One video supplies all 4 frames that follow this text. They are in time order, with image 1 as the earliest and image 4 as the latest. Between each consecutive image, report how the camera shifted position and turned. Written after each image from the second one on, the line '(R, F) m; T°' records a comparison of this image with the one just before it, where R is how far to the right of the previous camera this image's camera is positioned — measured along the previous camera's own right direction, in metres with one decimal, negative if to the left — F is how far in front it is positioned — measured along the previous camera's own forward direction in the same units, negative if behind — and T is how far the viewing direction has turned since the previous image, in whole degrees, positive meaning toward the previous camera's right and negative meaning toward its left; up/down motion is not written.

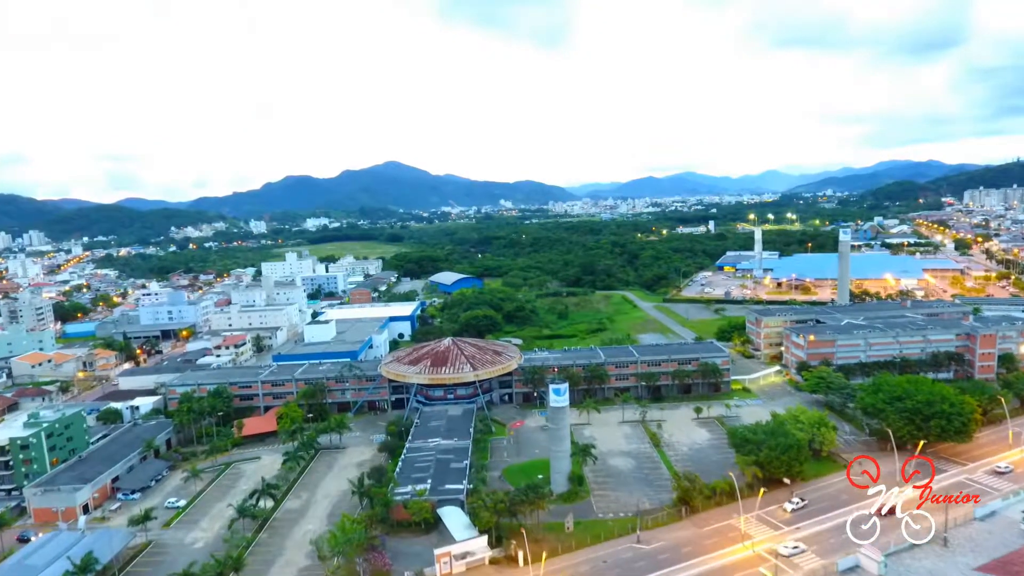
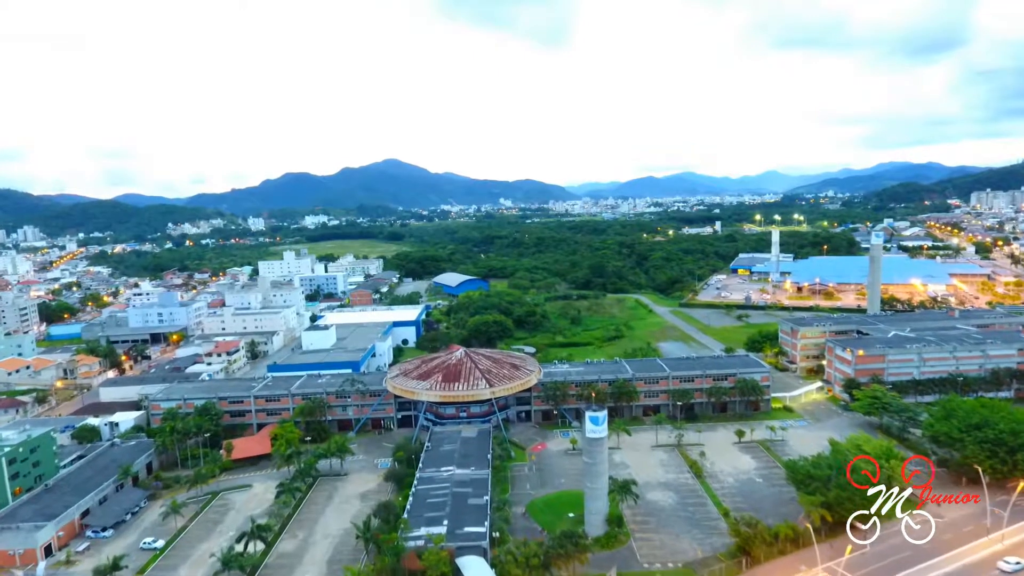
(-1.4, +4.0) m; 0°
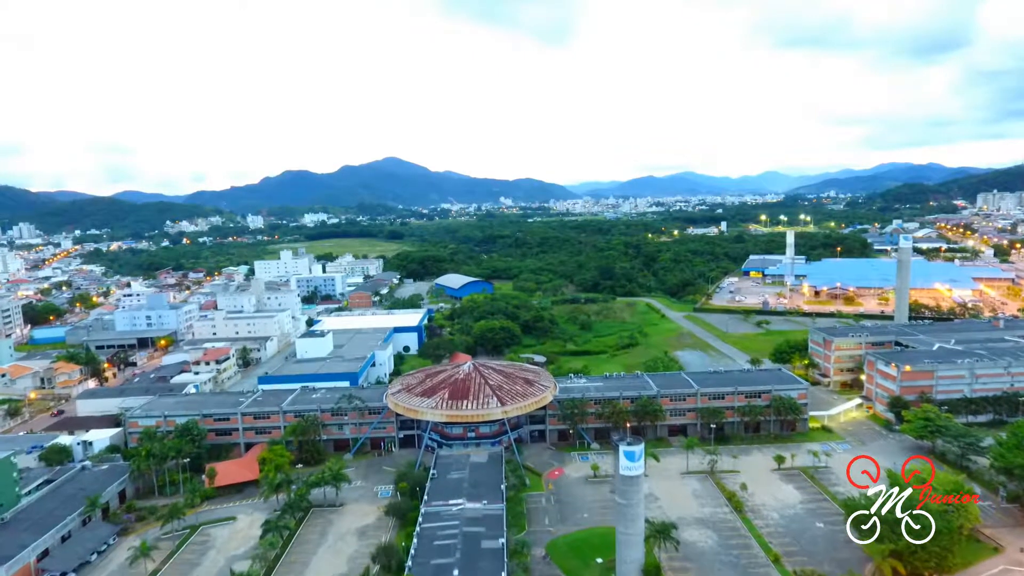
(-0.9, +3.5) m; 0°
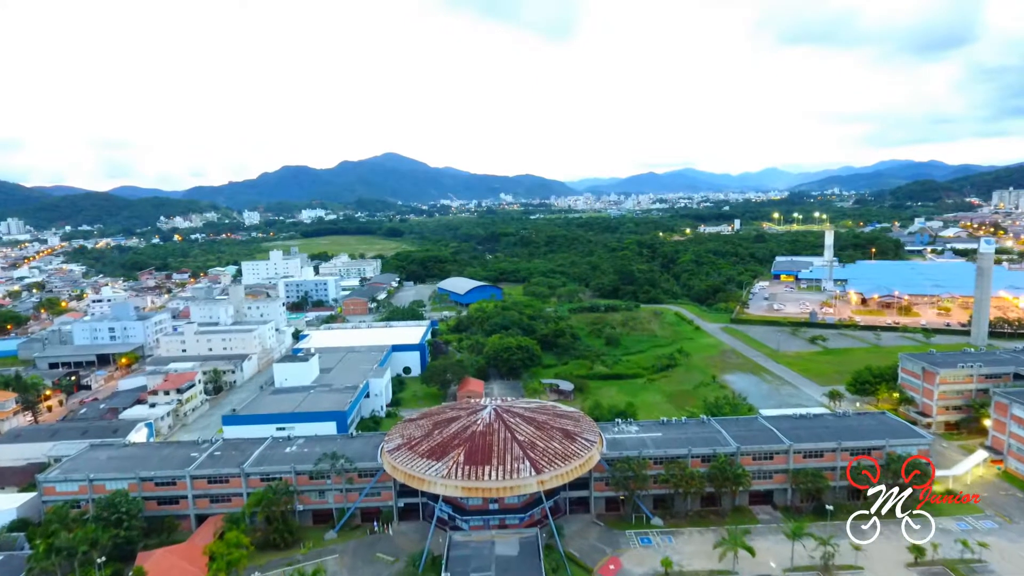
(-1.7, +8.6) m; 0°
